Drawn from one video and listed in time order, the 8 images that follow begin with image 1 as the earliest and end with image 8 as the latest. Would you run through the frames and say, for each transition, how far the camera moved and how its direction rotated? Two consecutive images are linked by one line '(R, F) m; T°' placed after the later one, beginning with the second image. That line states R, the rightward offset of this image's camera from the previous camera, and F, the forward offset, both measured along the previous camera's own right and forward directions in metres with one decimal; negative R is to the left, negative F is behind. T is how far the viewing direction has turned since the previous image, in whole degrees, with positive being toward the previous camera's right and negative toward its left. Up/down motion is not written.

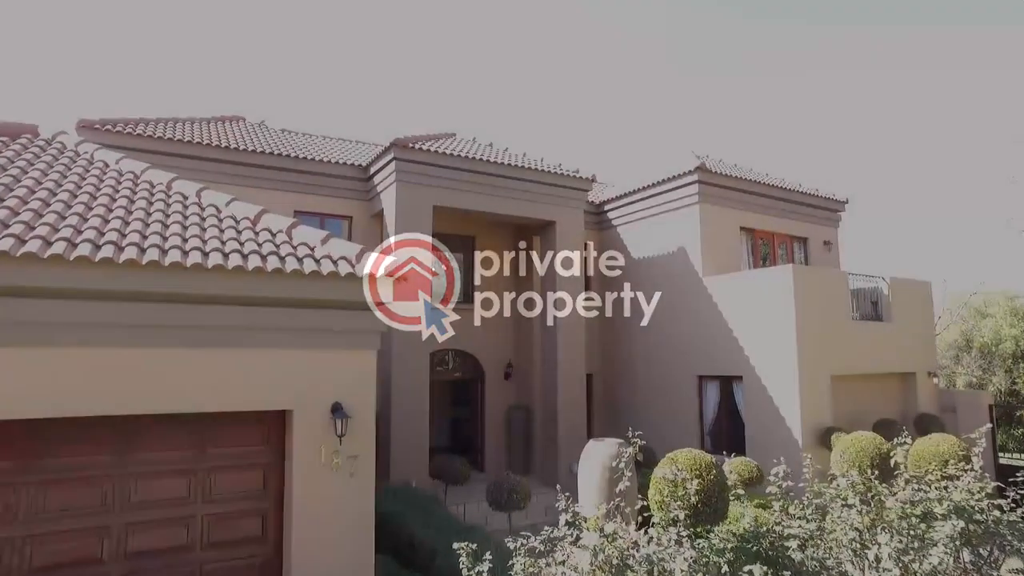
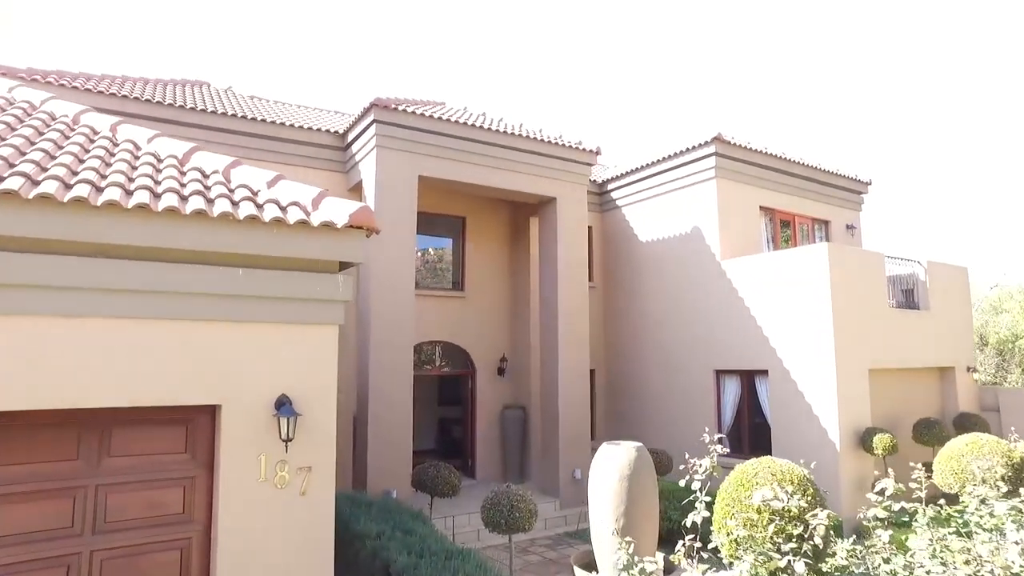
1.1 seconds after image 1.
(-0.1, +1.6) m; +1°
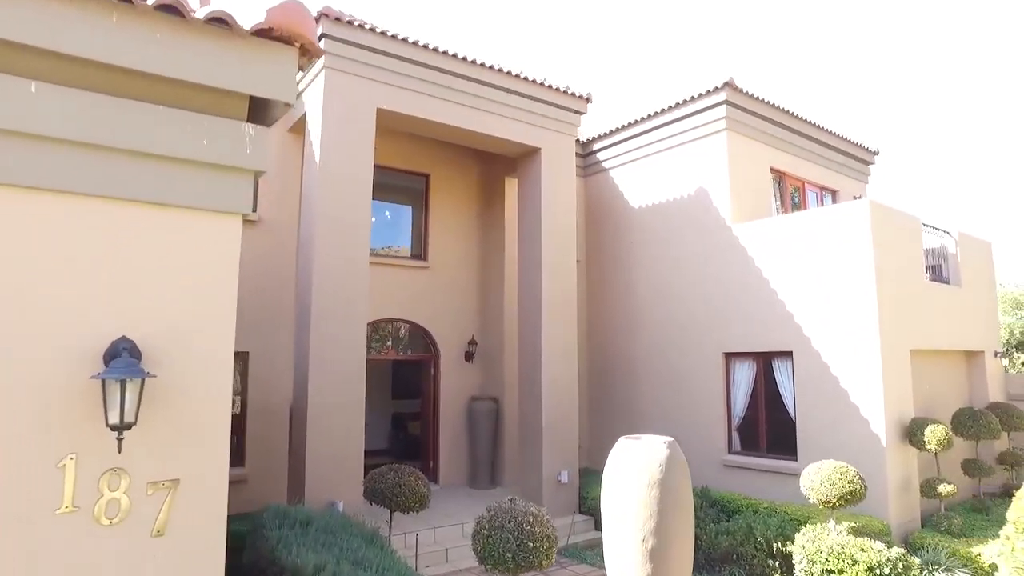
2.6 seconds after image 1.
(-0.4, +2.1) m; +4°
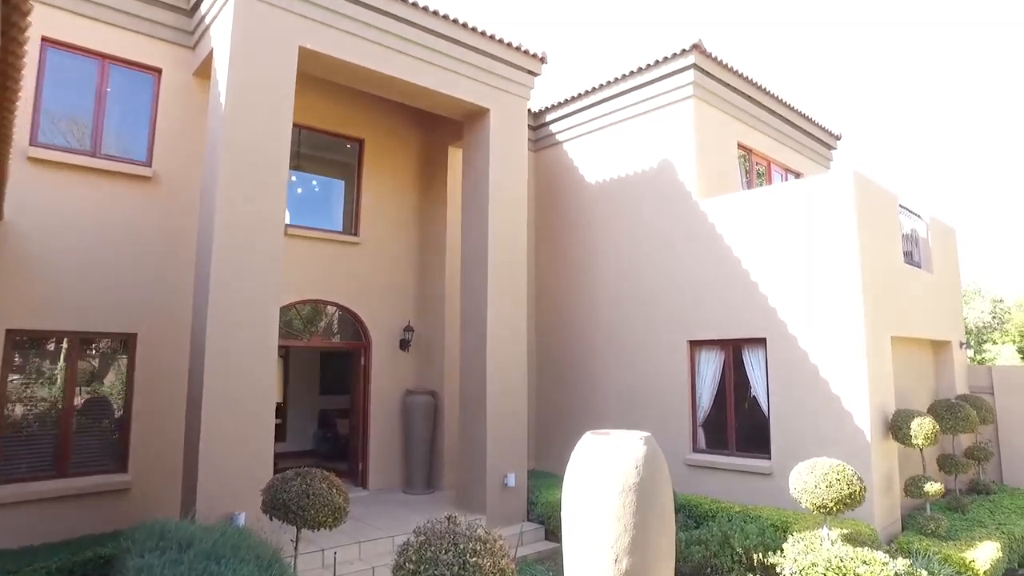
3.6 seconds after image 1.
(0.0, +1.3) m; +5°
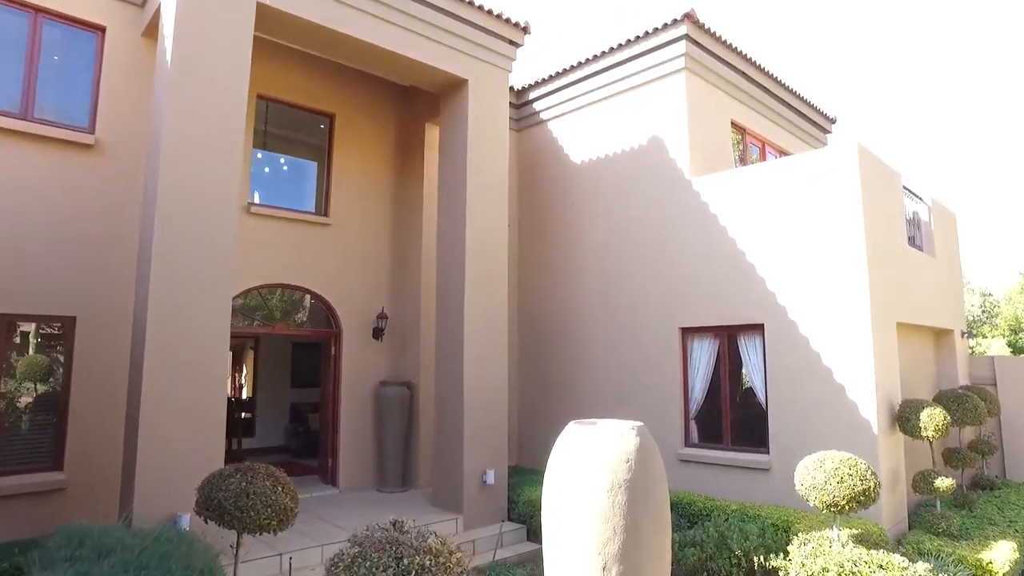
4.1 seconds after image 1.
(+0.1, +0.7) m; +1°
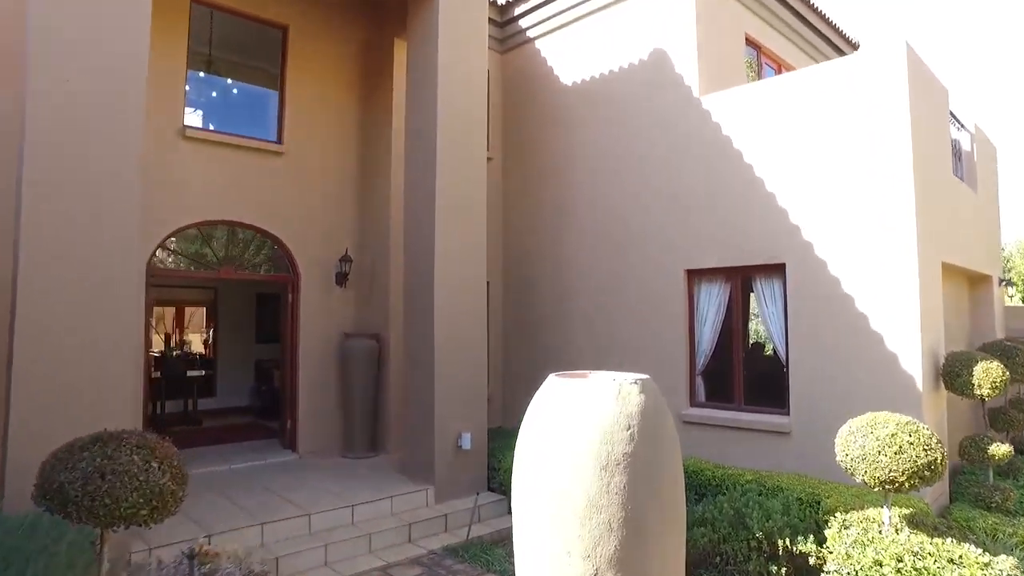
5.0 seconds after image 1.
(+0.2, +1.2) m; 0°
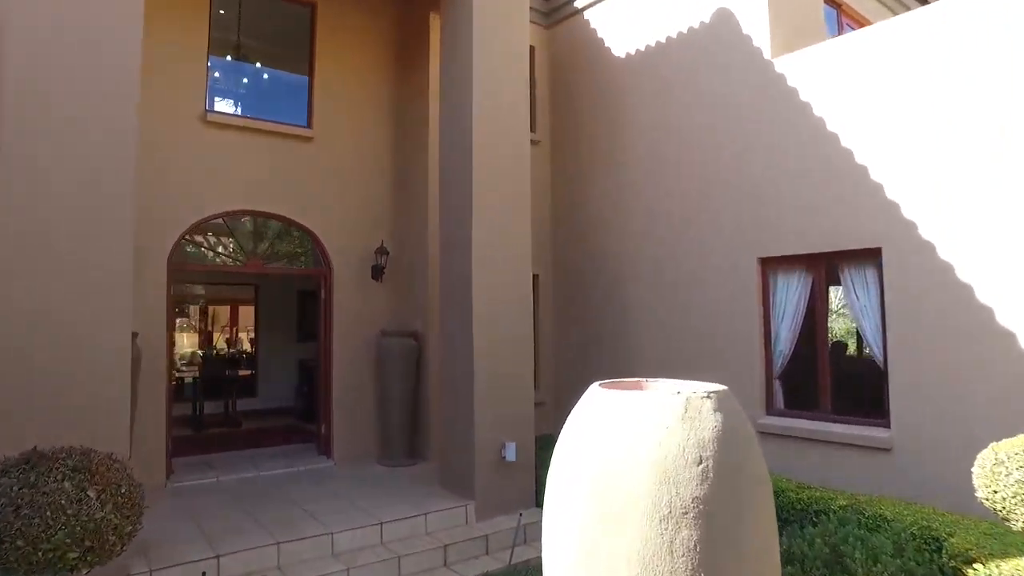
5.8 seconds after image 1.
(+0.1, +0.8) m; -5°
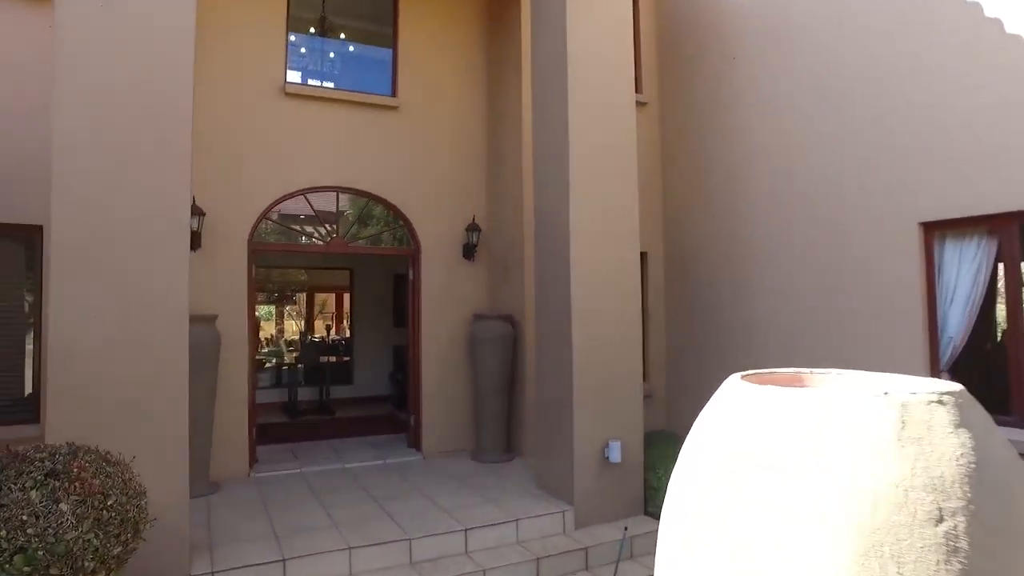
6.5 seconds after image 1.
(0.0, +0.9) m; -9°
